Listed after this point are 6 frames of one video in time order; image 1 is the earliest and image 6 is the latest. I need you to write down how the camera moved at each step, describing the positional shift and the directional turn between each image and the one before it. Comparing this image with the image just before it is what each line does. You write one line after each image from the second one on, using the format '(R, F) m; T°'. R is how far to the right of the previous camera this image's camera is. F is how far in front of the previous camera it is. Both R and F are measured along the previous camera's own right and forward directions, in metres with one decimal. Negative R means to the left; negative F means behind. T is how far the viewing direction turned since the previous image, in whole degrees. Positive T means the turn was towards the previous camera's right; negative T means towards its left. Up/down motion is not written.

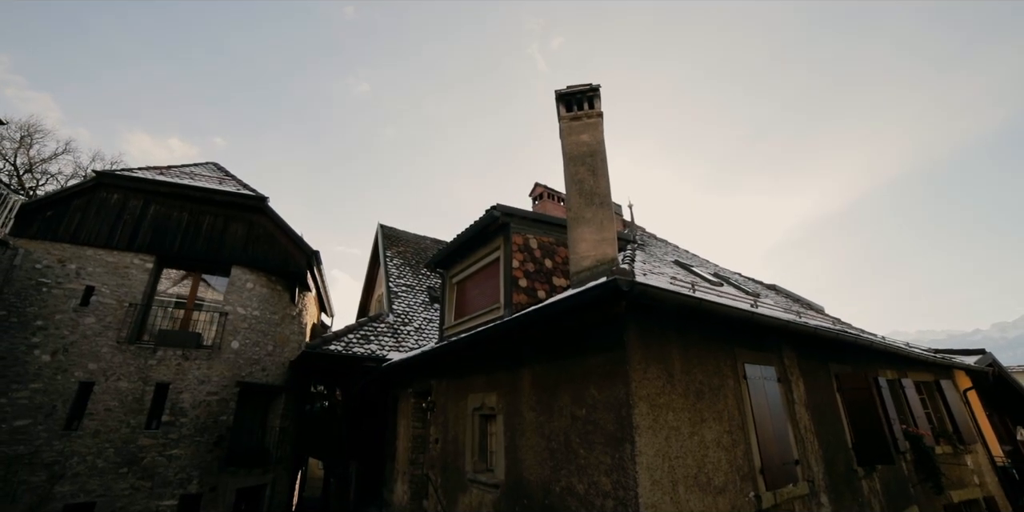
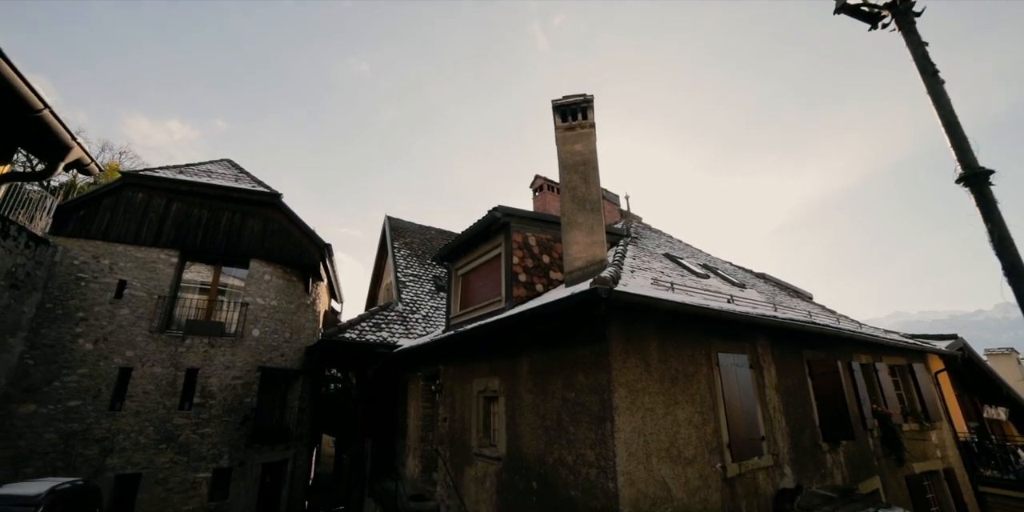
(+0.1, -0.6) m; -1°
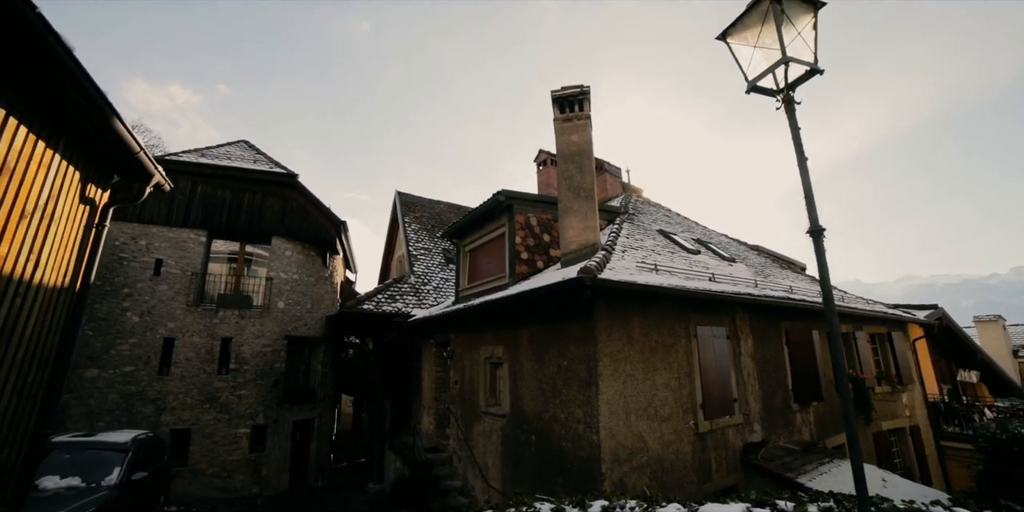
(+0.1, -0.6) m; -1°
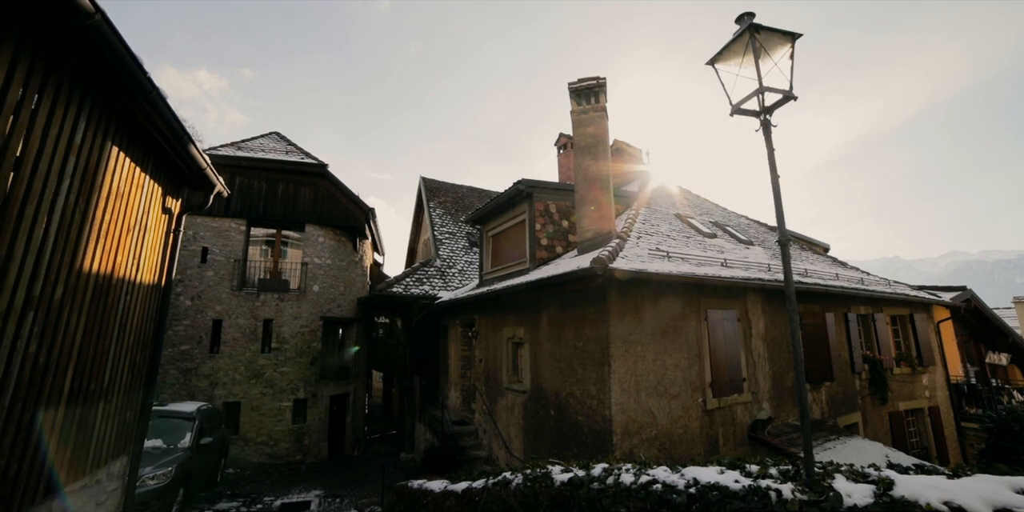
(+0.1, -0.4) m; -3°
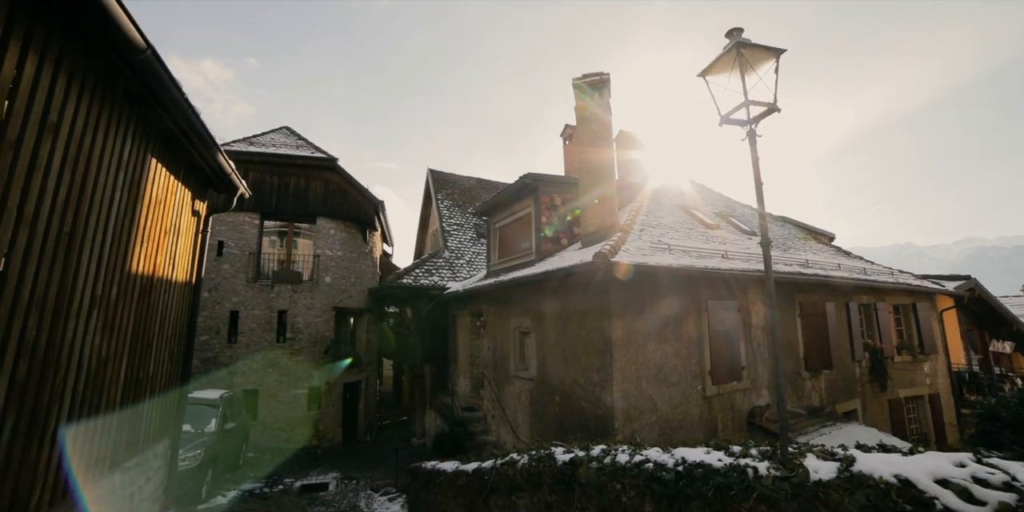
(0.0, -0.2) m; -1°
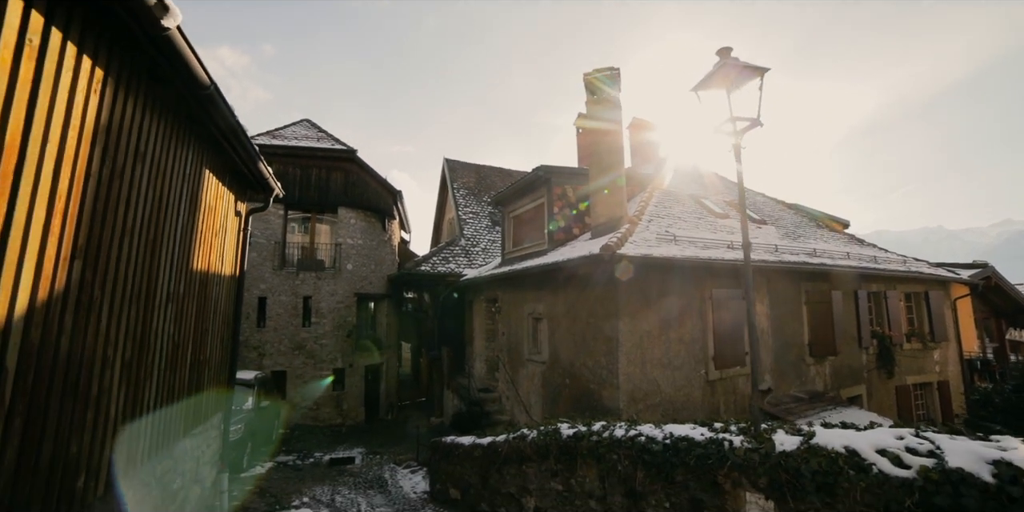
(0.0, -0.3) m; -2°
